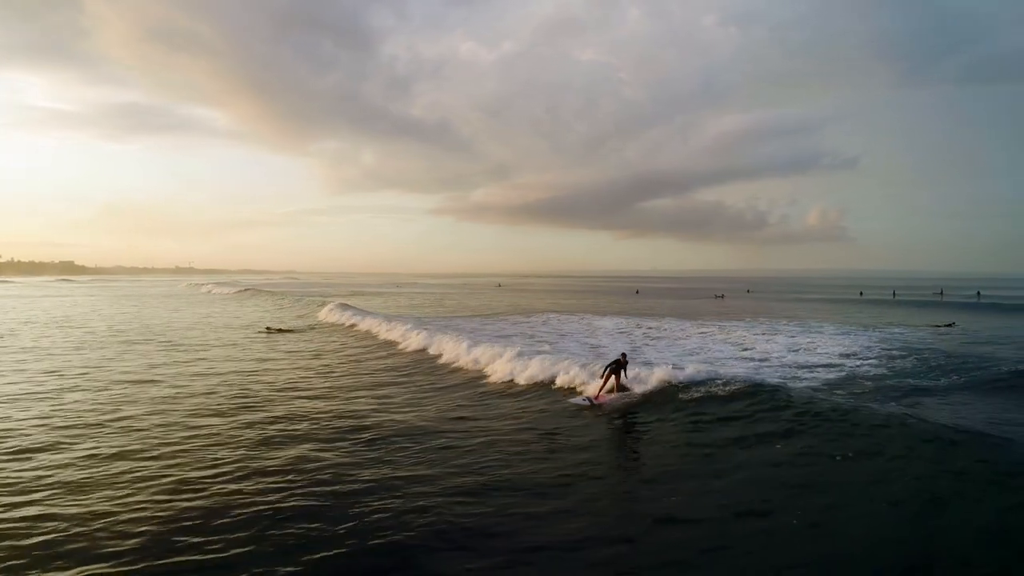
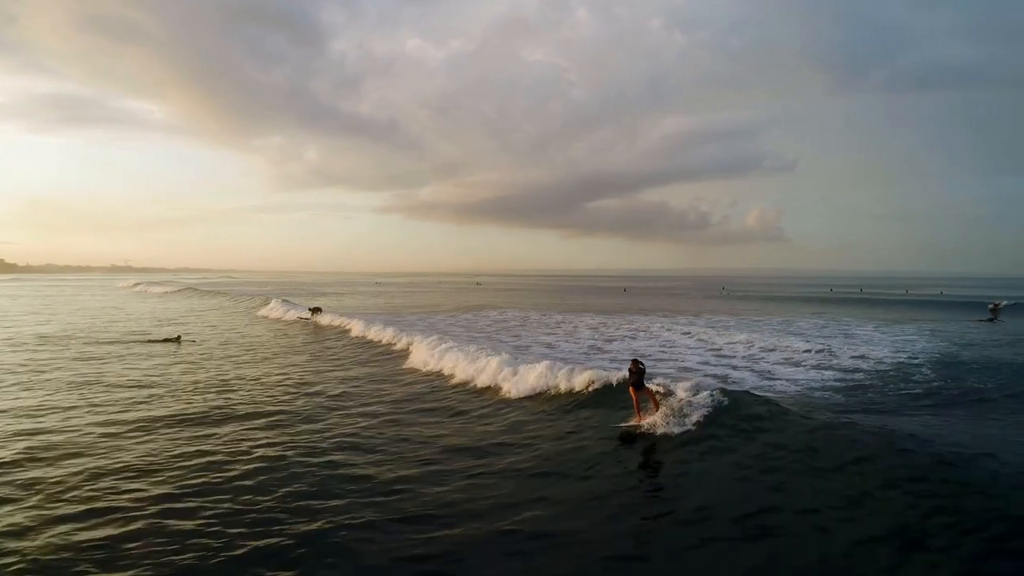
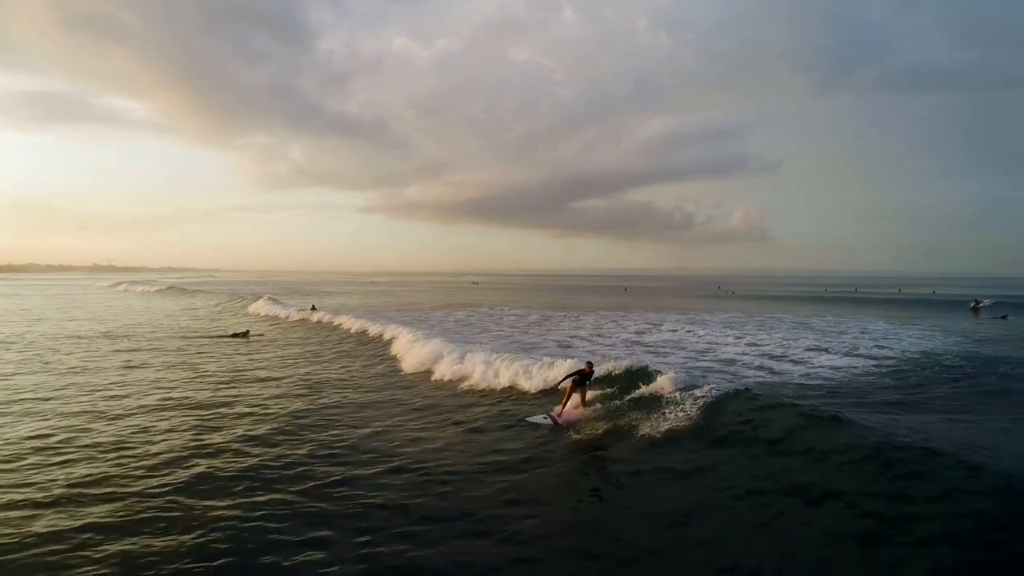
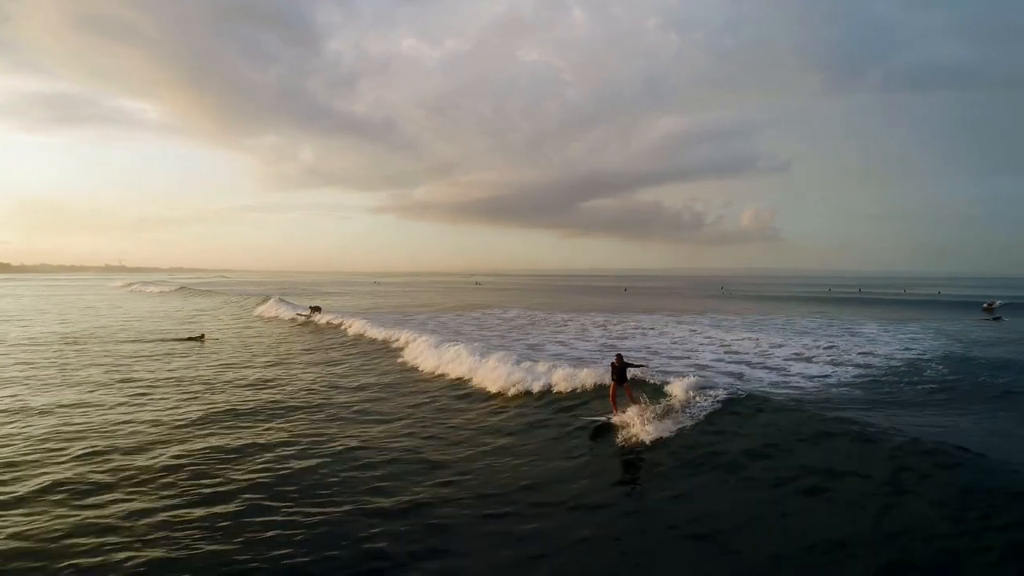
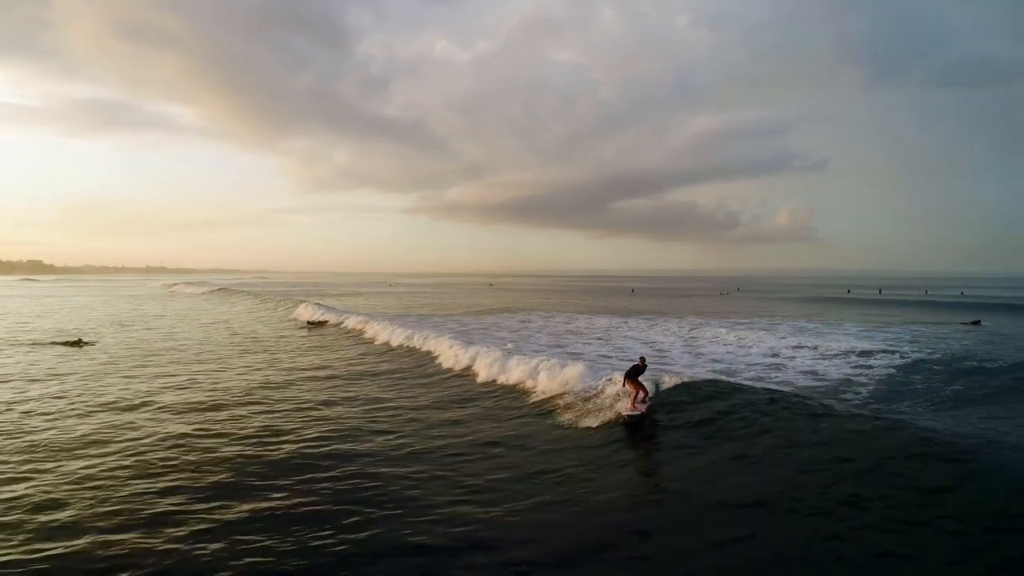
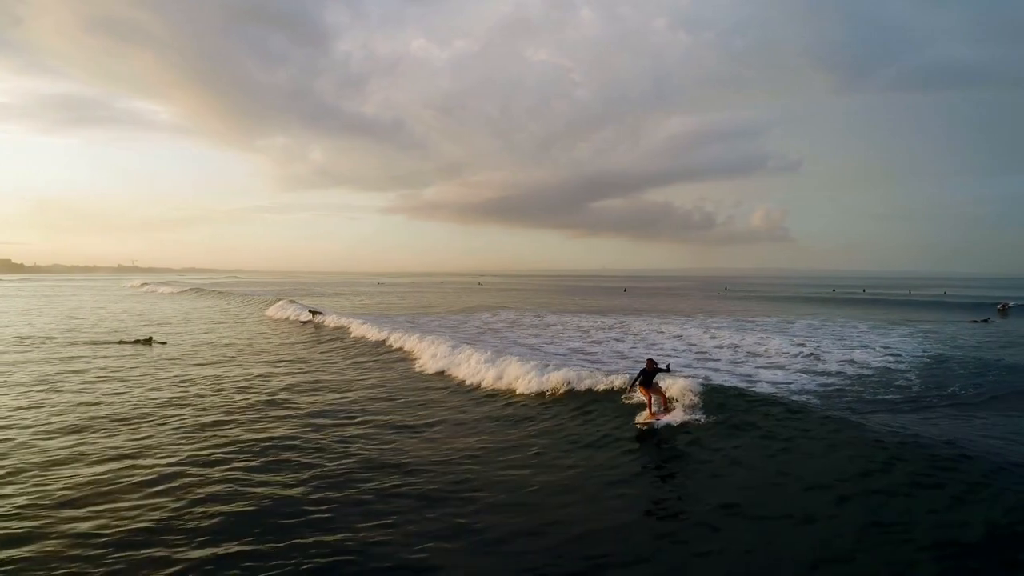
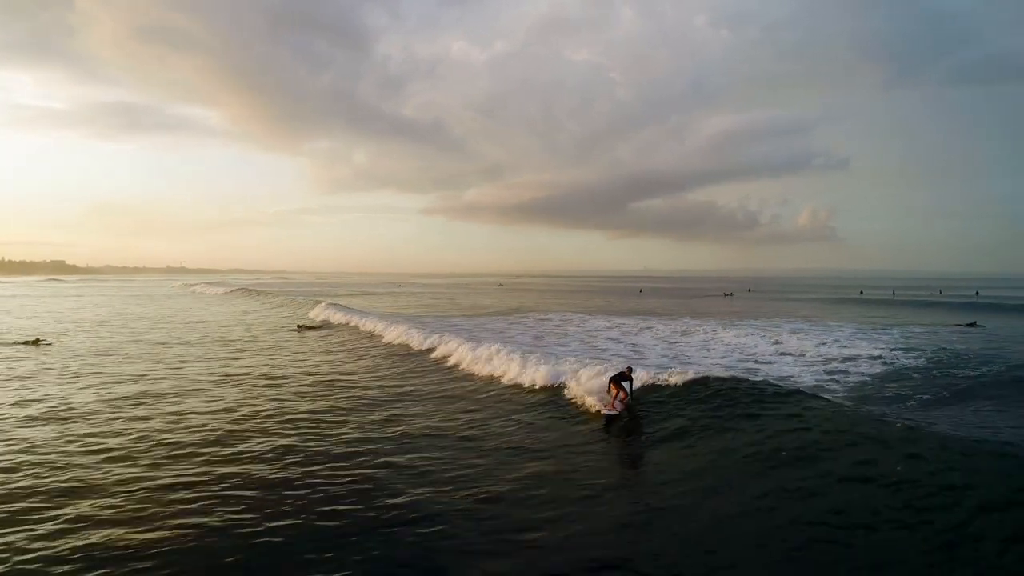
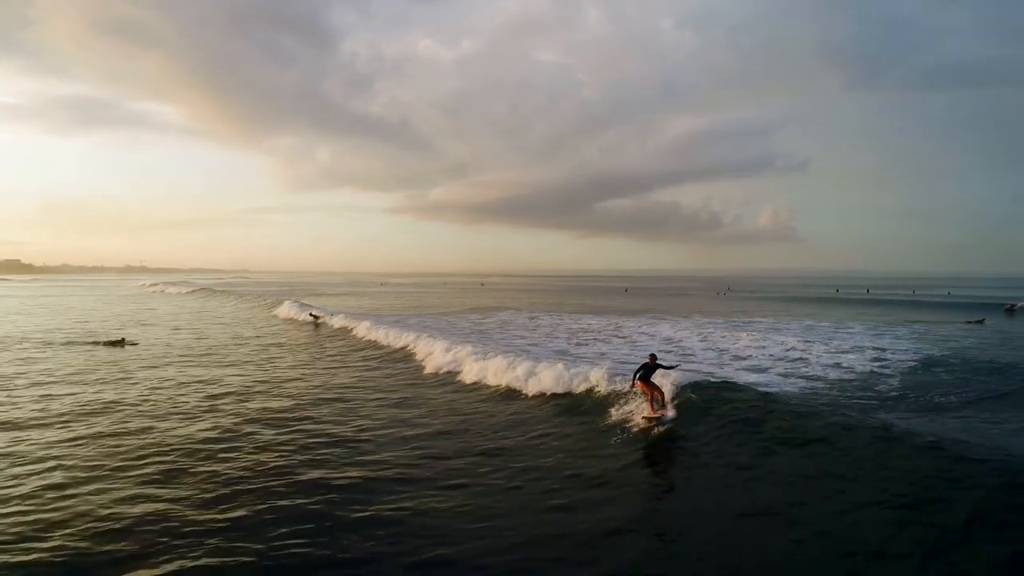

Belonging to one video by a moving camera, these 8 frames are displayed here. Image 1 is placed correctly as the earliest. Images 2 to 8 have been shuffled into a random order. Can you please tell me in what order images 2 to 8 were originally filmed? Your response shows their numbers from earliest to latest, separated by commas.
7, 5, 8, 6, 2, 4, 3
